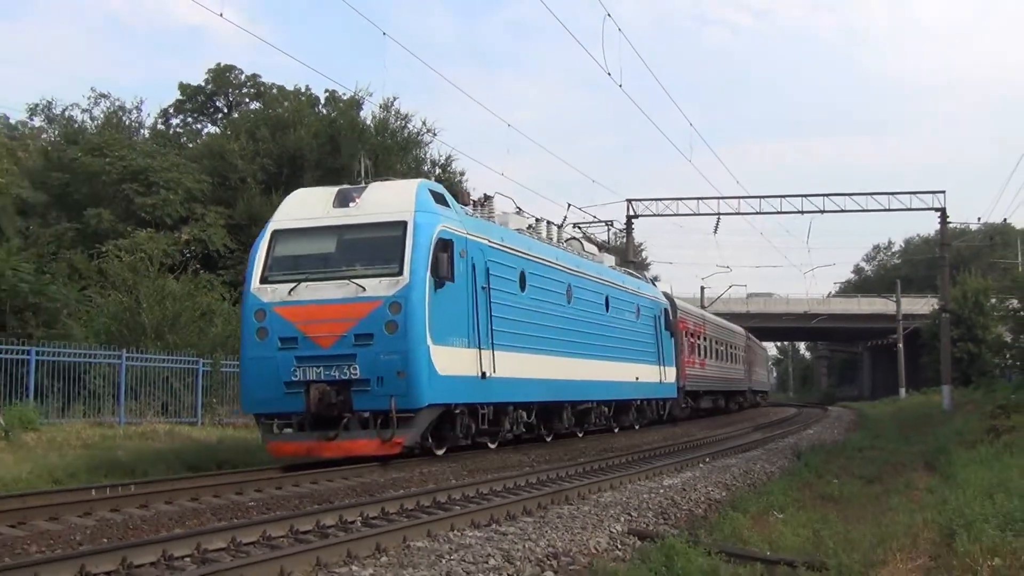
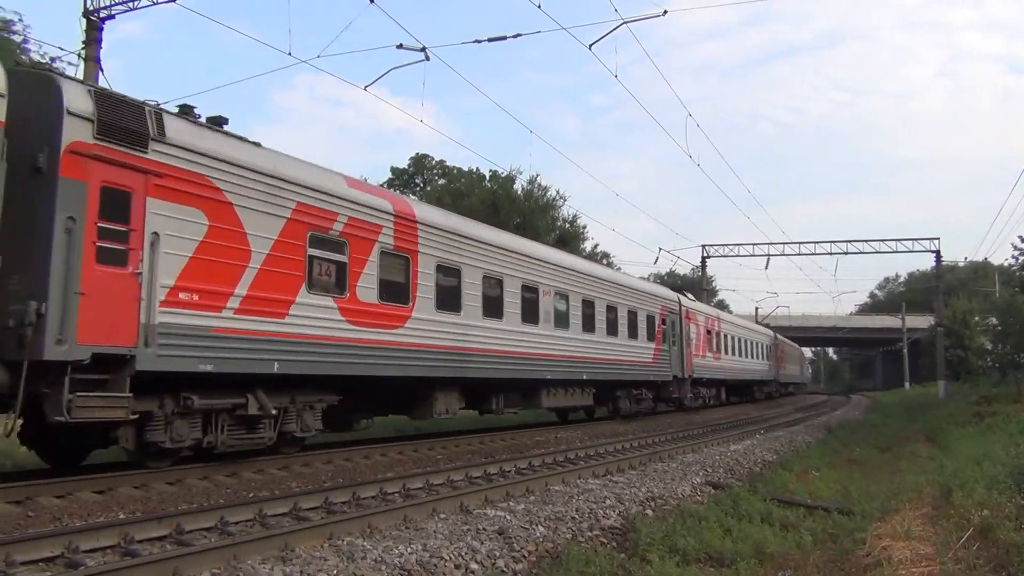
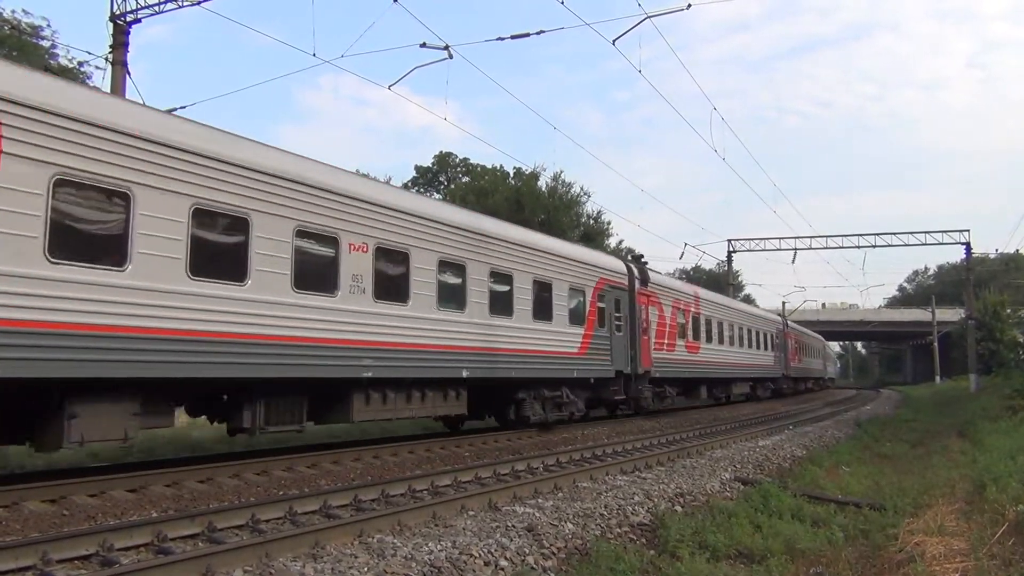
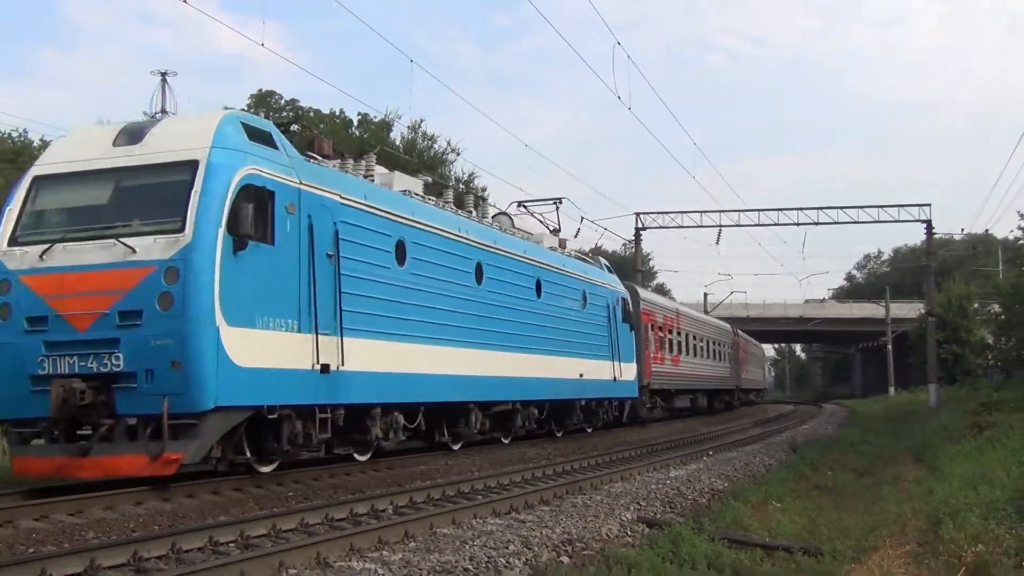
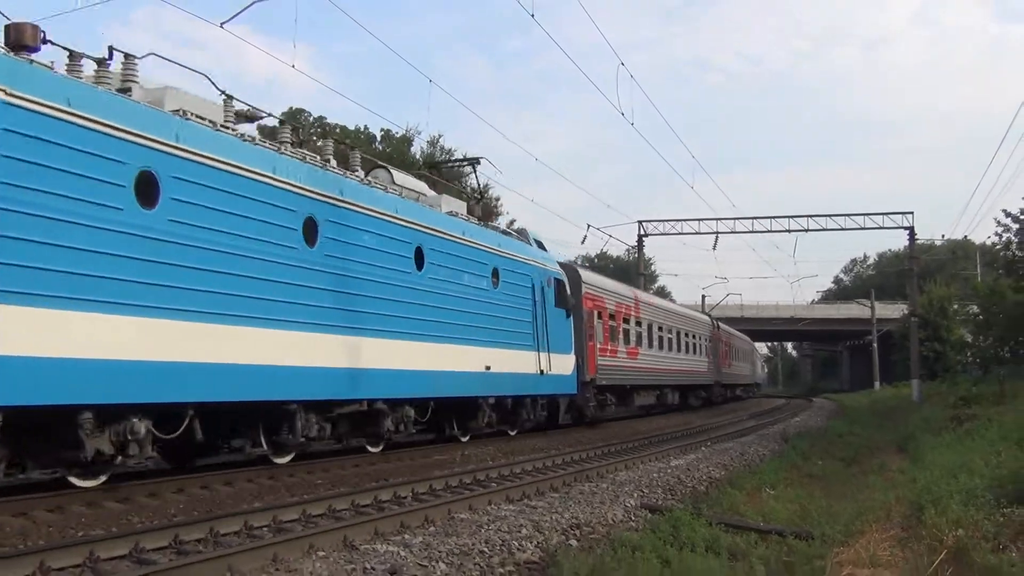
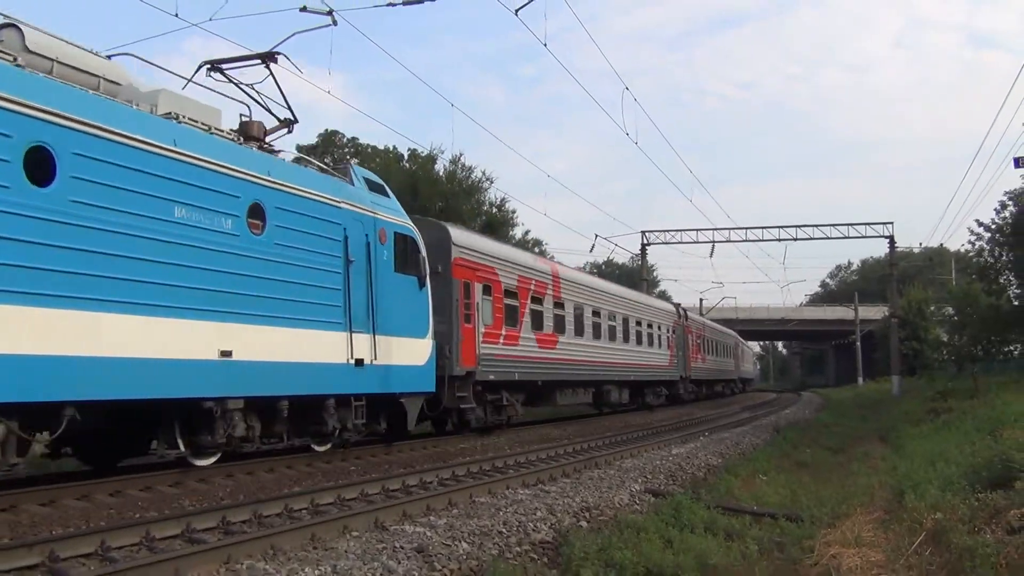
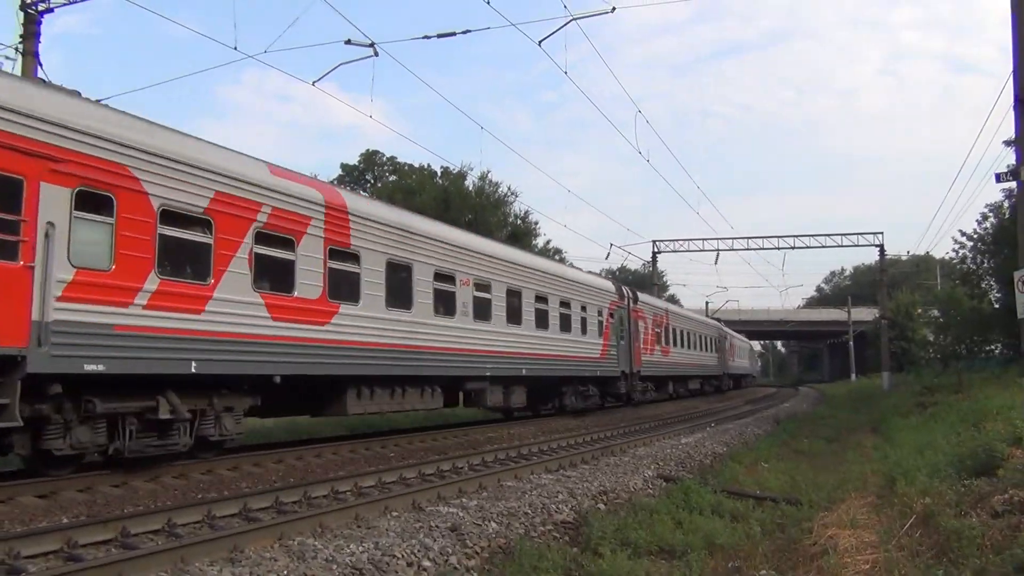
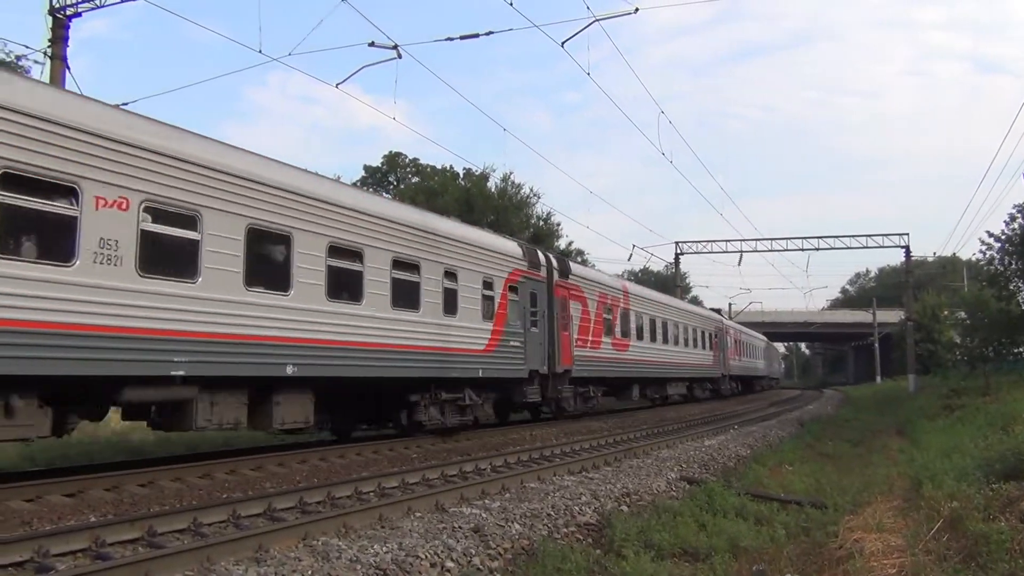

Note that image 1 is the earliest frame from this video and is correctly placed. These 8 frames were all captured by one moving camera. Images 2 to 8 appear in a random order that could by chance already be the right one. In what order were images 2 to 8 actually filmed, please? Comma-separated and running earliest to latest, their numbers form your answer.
4, 5, 6, 7, 8, 2, 3
